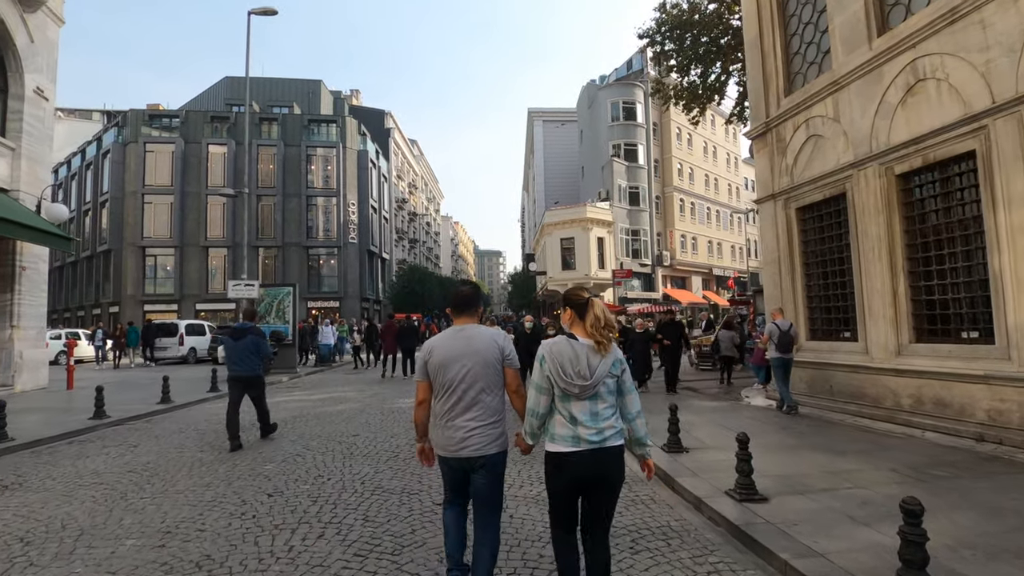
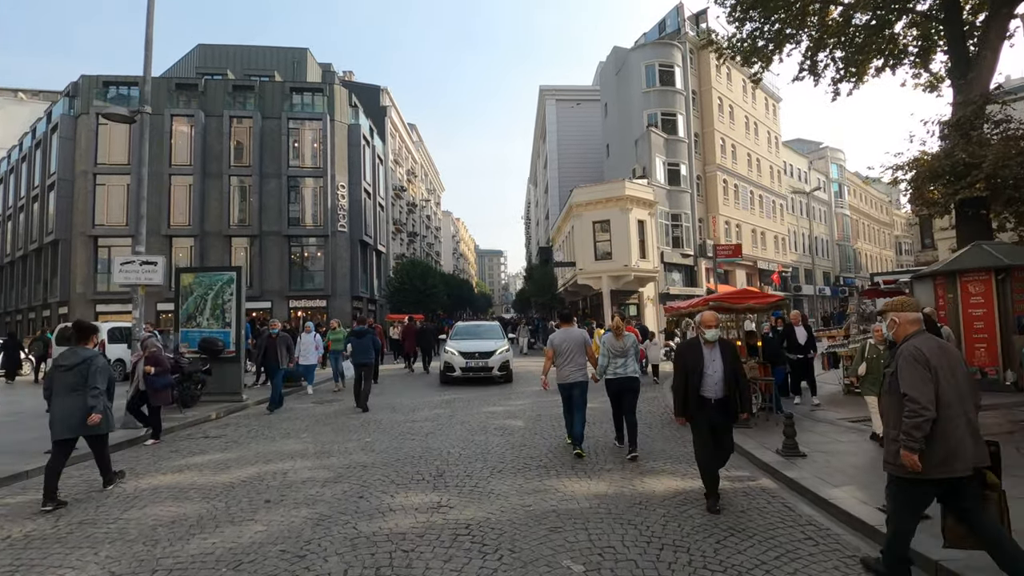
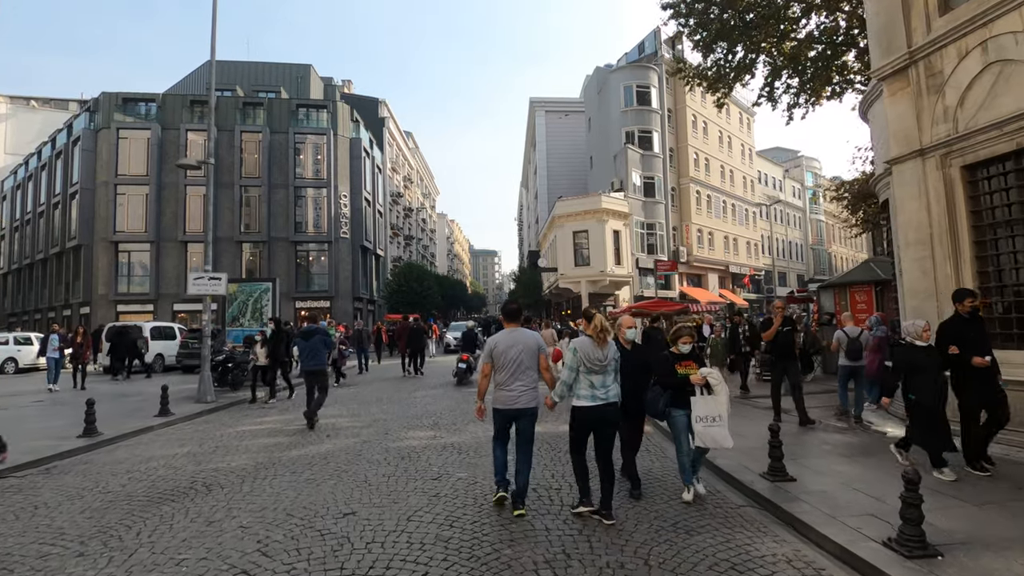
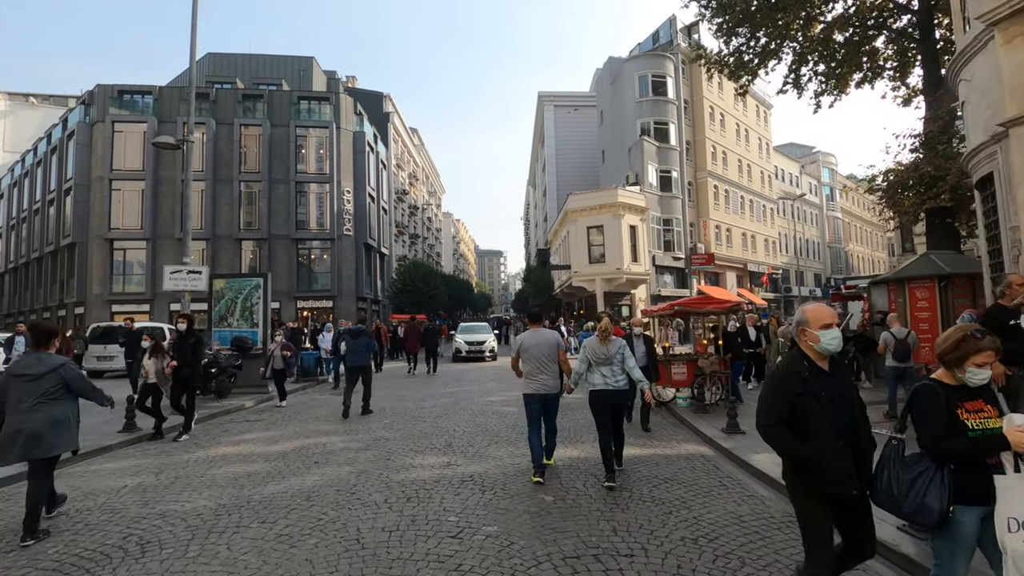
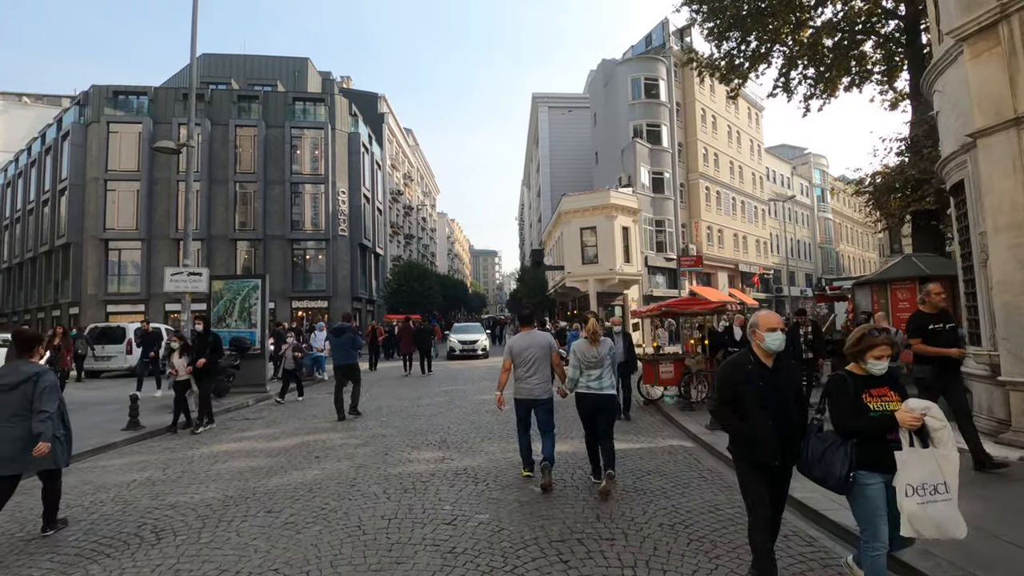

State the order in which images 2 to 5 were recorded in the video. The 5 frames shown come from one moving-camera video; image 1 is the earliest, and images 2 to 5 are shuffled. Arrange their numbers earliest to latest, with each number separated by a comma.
3, 5, 4, 2
